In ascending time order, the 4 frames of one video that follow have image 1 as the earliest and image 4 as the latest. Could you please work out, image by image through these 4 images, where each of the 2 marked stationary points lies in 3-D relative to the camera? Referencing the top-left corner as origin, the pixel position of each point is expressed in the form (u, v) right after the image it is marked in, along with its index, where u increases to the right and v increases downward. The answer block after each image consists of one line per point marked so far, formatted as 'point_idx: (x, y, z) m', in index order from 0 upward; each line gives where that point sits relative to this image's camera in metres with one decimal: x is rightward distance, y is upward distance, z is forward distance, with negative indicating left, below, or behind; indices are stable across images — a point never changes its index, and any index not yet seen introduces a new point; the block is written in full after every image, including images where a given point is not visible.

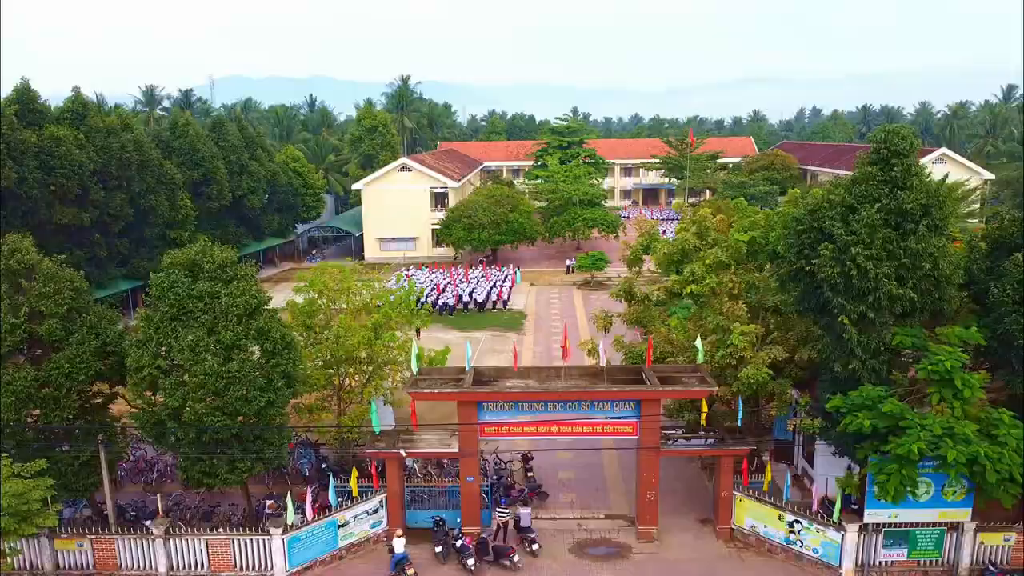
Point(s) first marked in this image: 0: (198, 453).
0: (-4.9, -2.6, +12.7) m
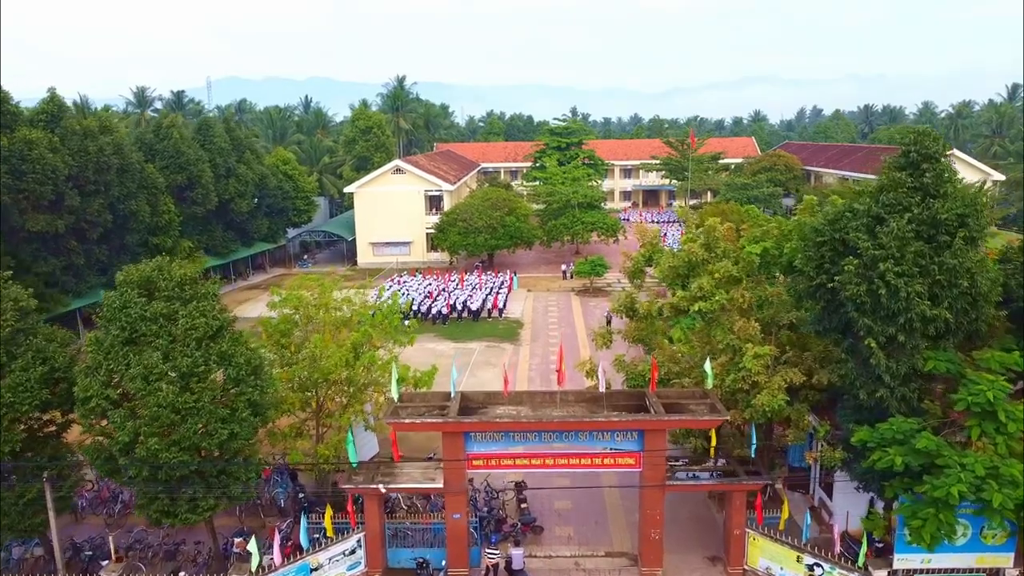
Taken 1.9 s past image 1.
0: (-5.0, -2.9, +11.5) m
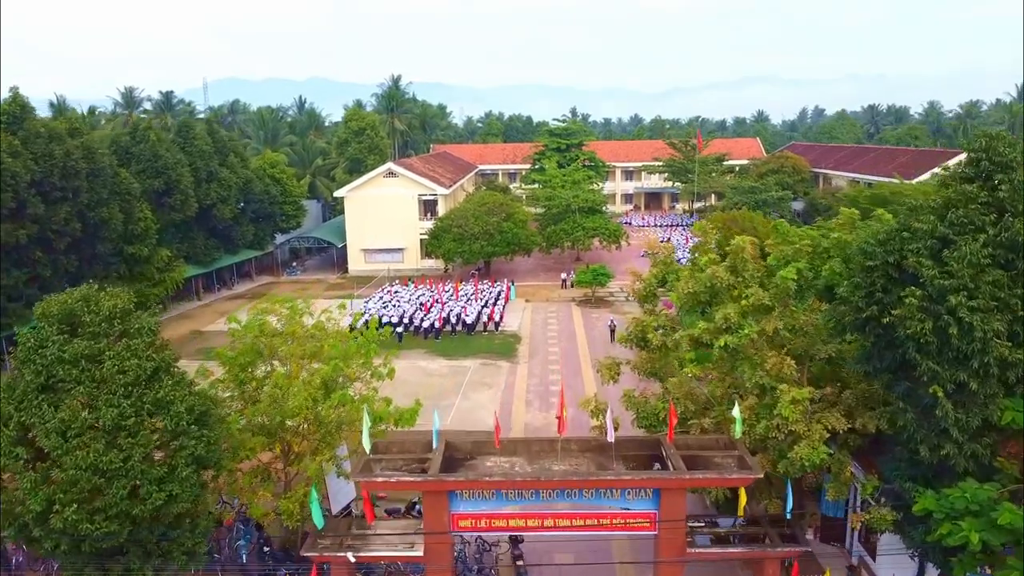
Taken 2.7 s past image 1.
0: (-5.1, -3.3, +9.6) m
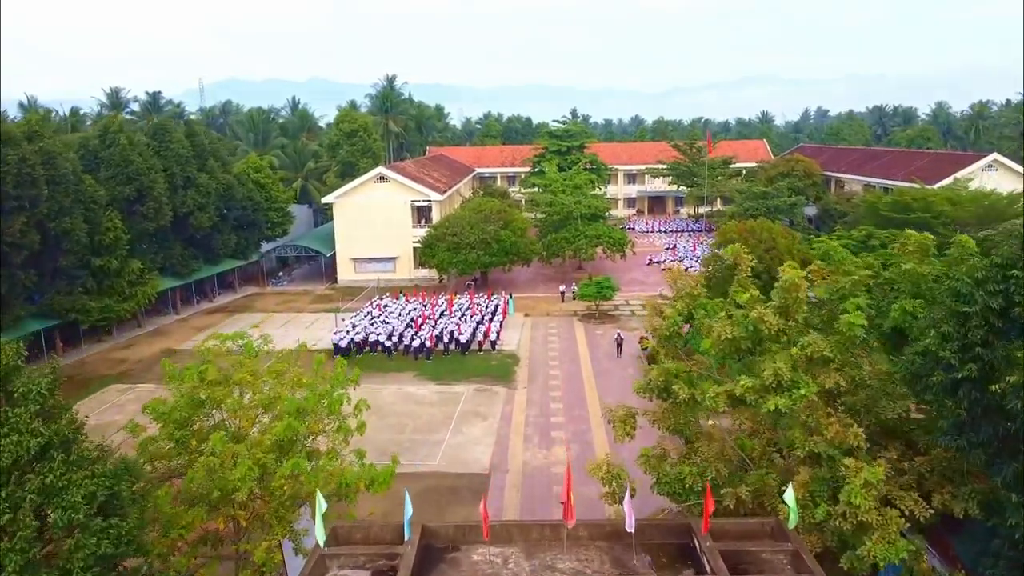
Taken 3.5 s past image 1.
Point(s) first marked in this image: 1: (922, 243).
0: (-5.2, -3.8, +7.4) m
1: (+5.5, +0.8, +11.3) m
